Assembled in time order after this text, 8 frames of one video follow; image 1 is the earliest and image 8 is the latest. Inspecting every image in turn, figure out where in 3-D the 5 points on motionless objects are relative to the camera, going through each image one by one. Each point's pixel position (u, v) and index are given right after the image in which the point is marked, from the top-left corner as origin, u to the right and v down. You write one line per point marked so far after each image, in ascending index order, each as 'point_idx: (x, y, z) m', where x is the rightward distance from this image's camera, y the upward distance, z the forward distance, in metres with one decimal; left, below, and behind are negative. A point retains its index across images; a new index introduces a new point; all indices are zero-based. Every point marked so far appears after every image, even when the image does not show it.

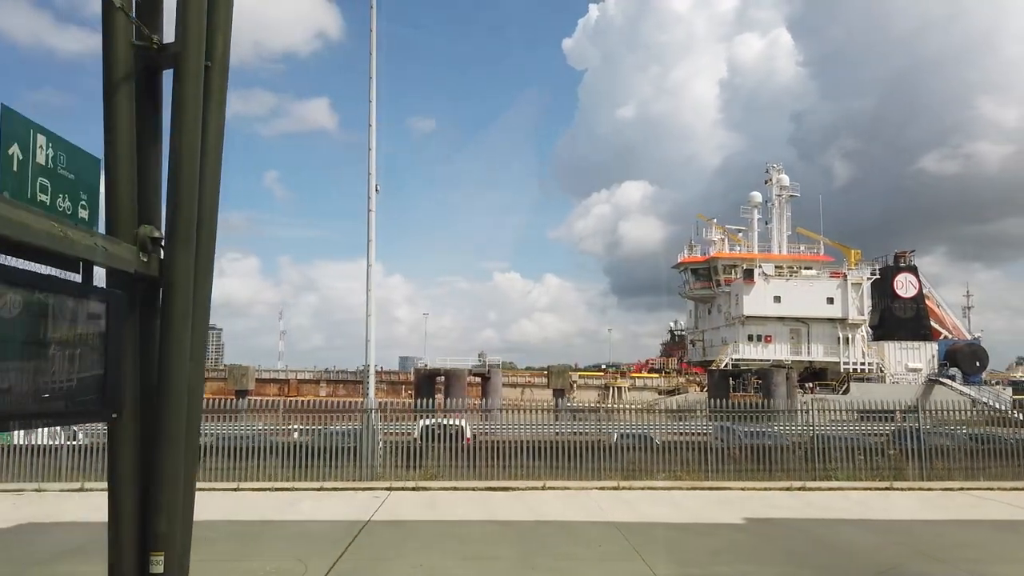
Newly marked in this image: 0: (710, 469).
0: (+3.7, -3.2, +12.7) m
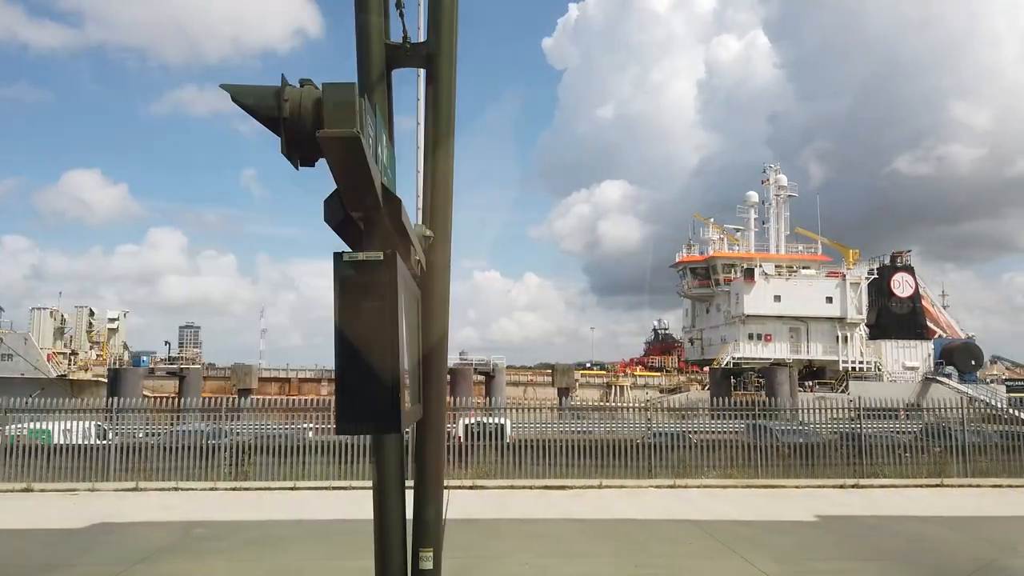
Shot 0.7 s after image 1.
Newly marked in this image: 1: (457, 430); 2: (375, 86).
0: (+4.5, -3.2, +12.8) m
1: (-1.1, -2.6, +13.1) m
2: (-0.6, +0.9, +3.0) m
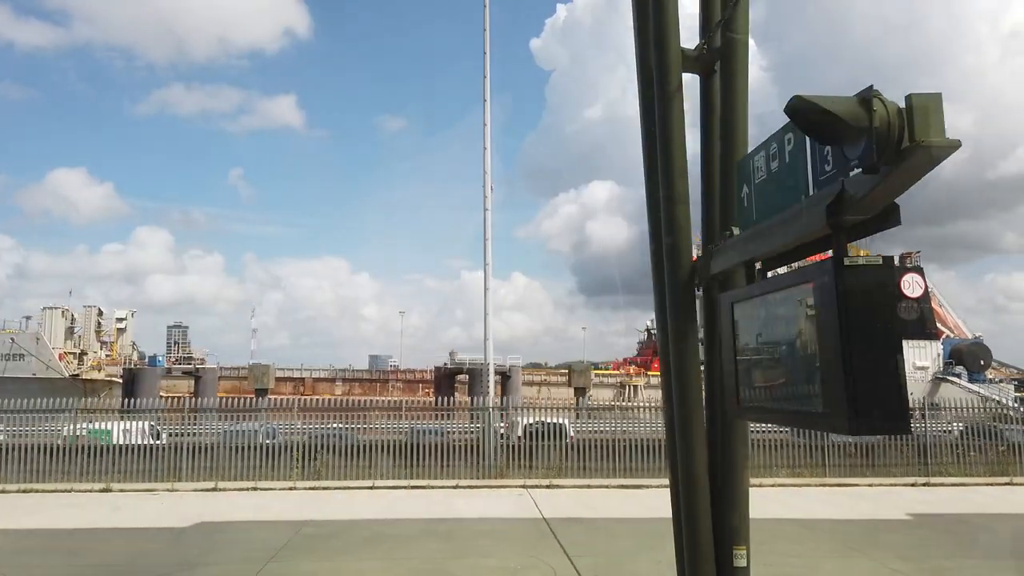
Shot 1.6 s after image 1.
0: (+5.7, -3.2, +12.9) m
1: (+0.1, -2.6, +13.1) m
2: (+0.7, +0.9, +3.1) m
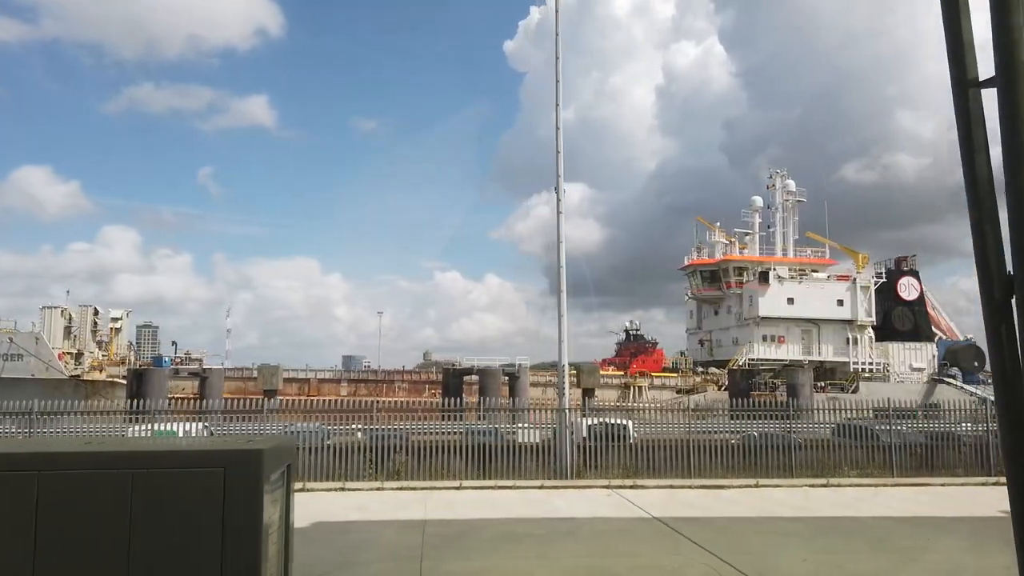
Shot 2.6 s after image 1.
0: (+7.0, -3.3, +13.2) m
1: (+1.4, -2.6, +13.3) m
2: (+2.3, +0.8, +3.3) m
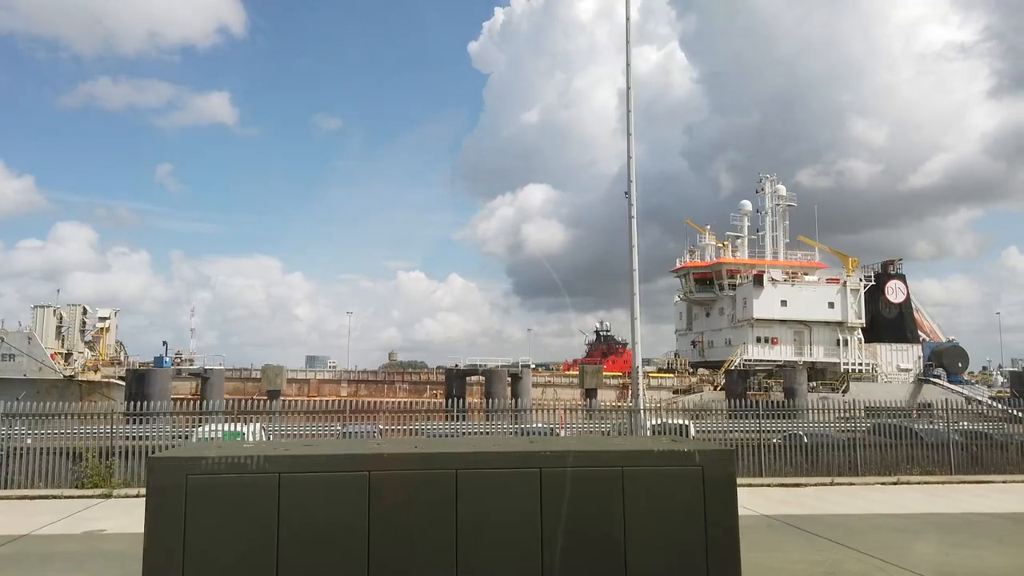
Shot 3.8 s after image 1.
0: (+8.3, -3.4, +13.8) m
1: (+2.7, -2.7, +13.6) m
2: (+4.1, +0.7, +3.6) m
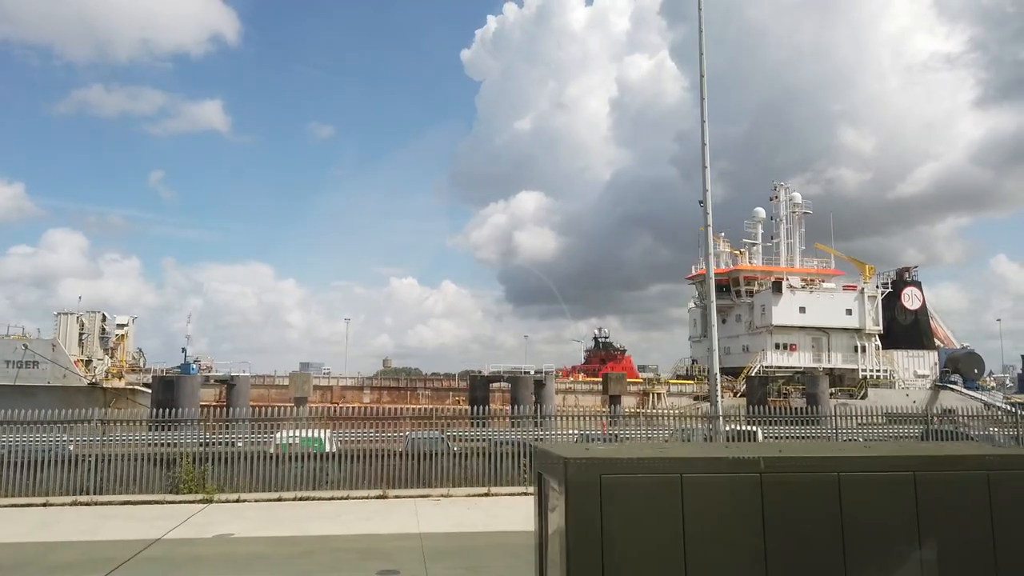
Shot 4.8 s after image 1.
0: (+9.8, -3.5, +14.0) m
1: (+4.2, -2.8, +13.7) m
2: (+5.6, +0.7, +3.8) m
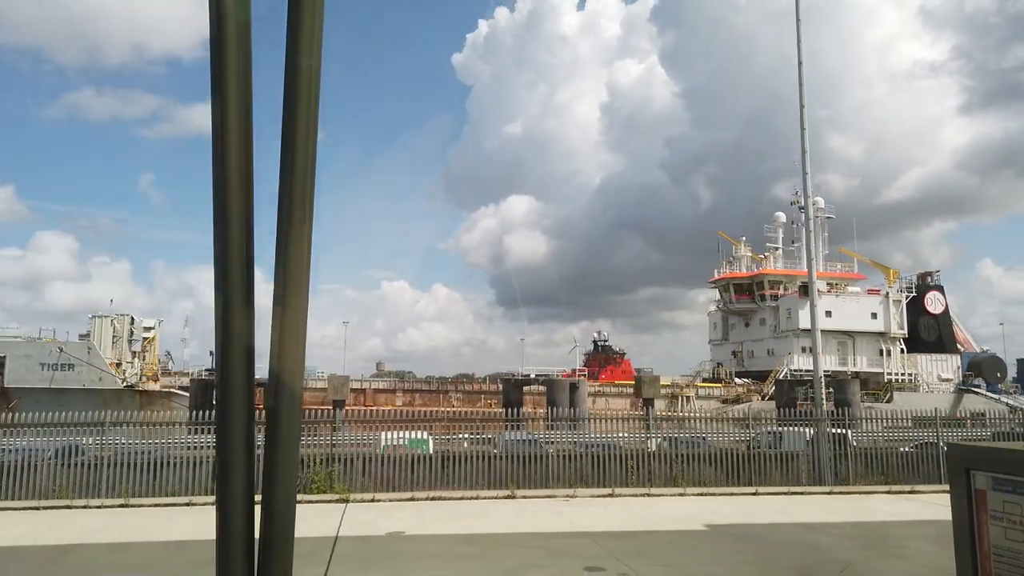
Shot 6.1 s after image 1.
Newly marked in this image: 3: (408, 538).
0: (+11.9, -3.6, +14.3) m
1: (+6.3, -2.9, +14.0) m
2: (+7.7, +0.6, +4.2) m
3: (-1.3, -3.1, +8.9) m
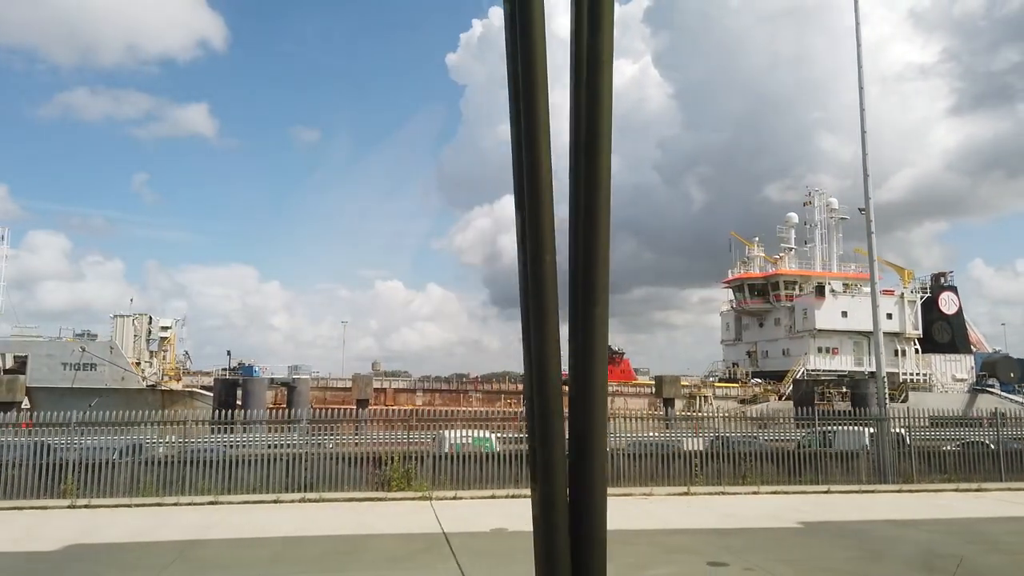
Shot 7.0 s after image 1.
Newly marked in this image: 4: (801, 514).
0: (+13.2, -3.7, +14.5) m
1: (+7.6, -3.0, +14.2) m
2: (+9.1, +0.6, +4.4) m
3: (0.0, -3.1, +9.1) m
4: (+4.3, -3.3, +10.4) m
